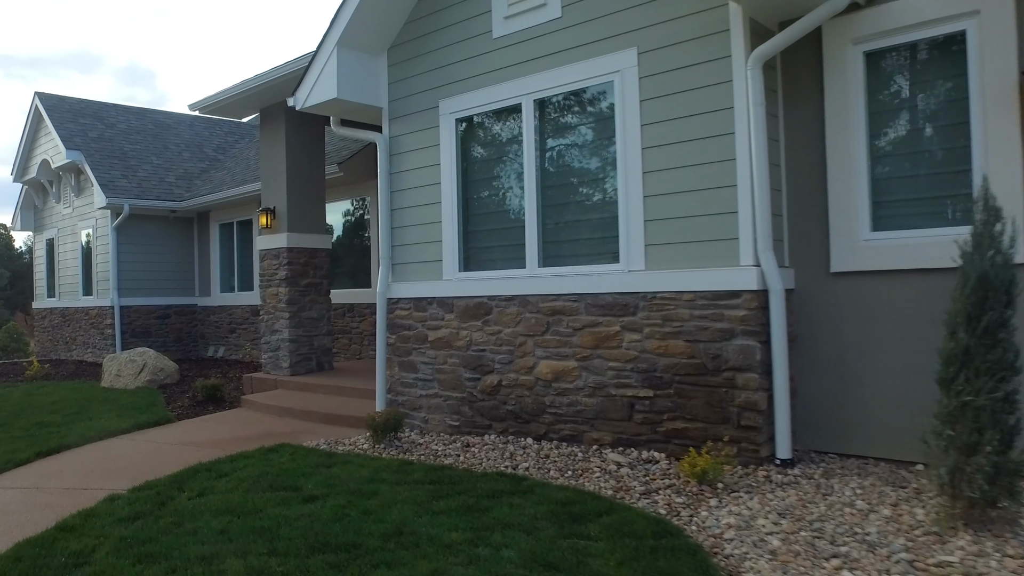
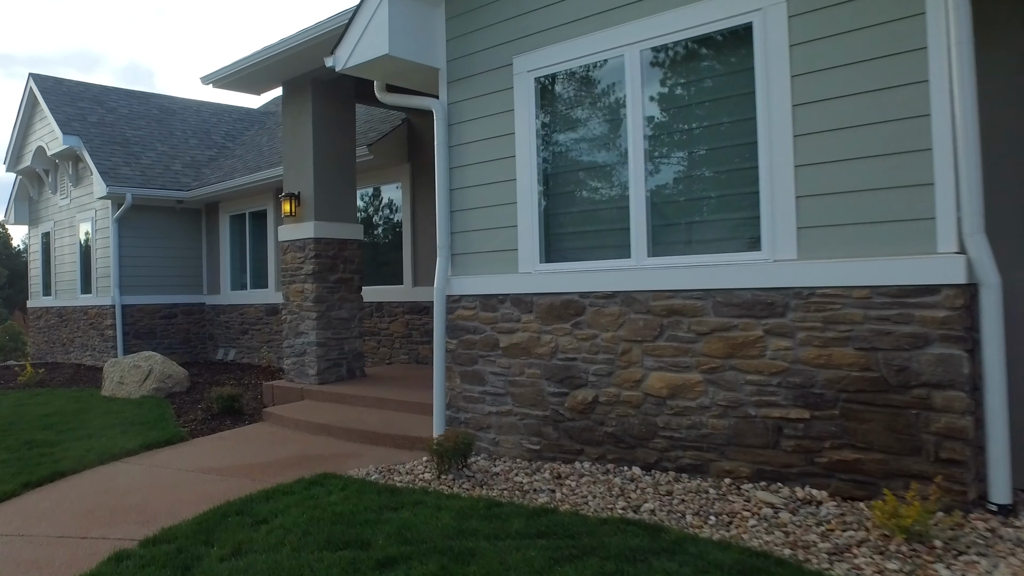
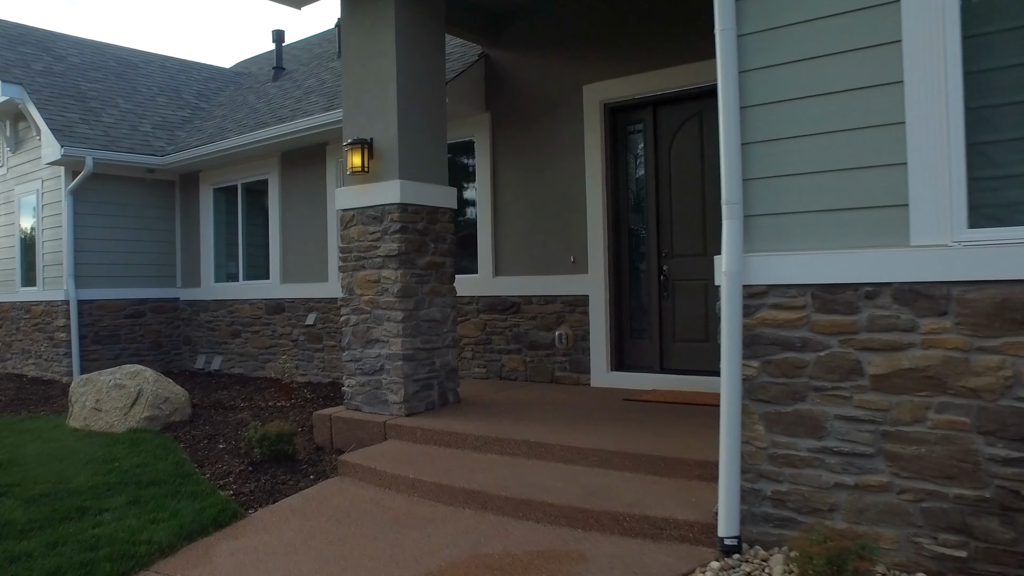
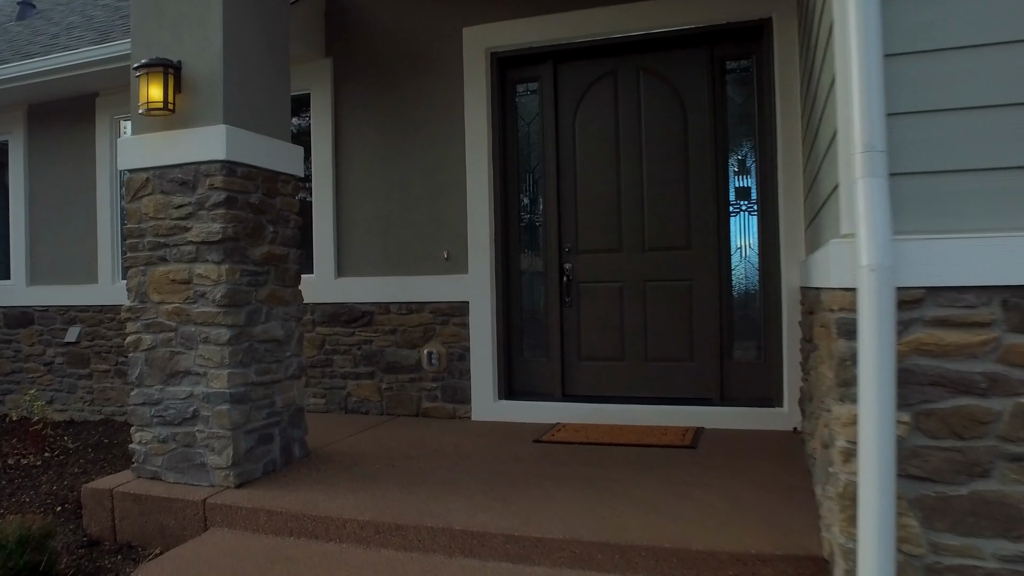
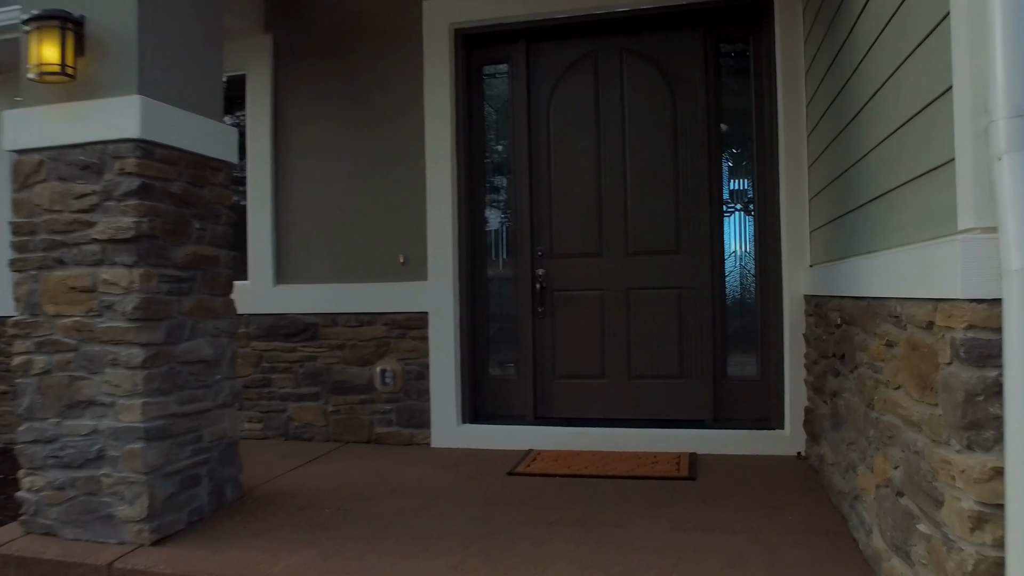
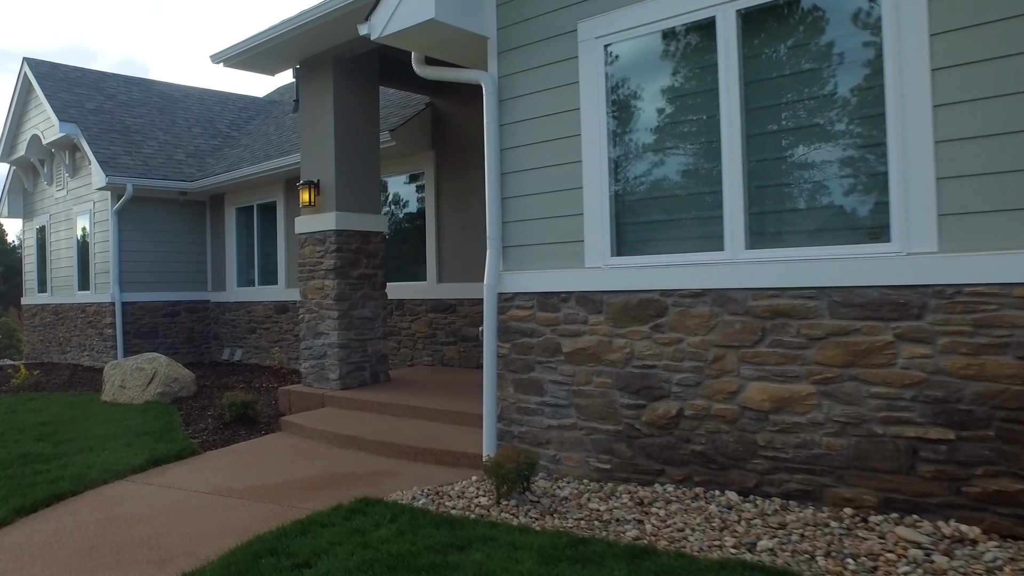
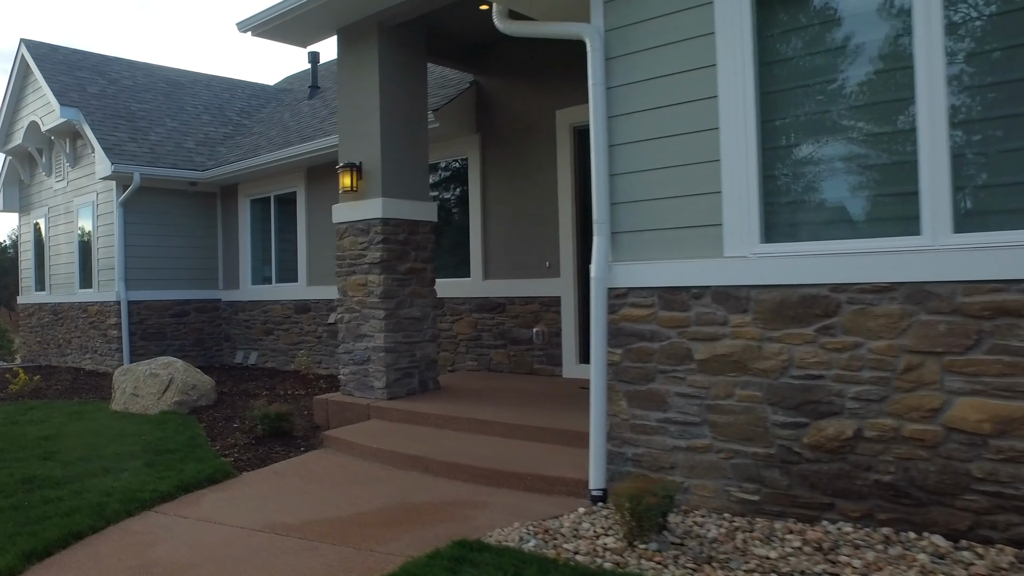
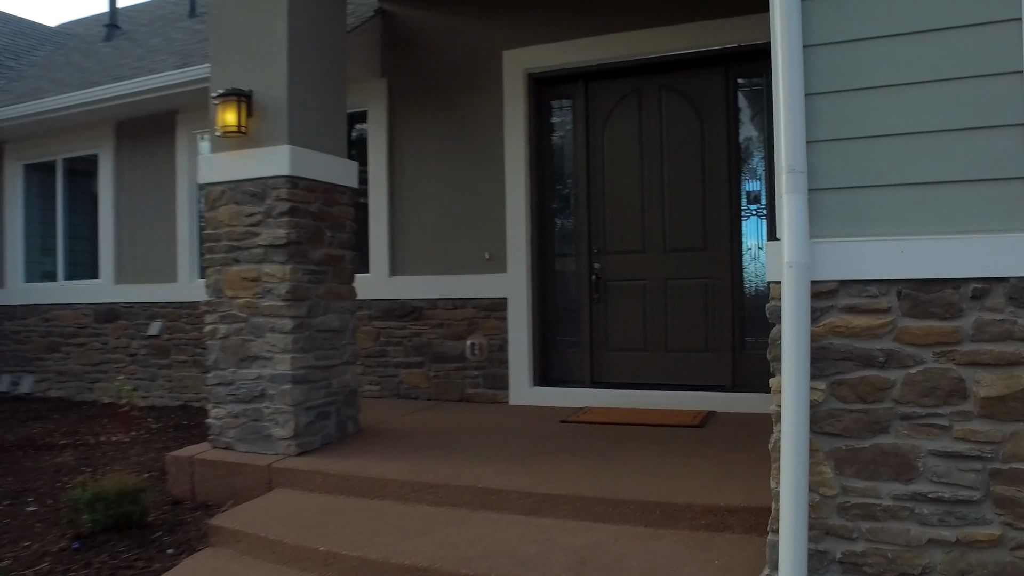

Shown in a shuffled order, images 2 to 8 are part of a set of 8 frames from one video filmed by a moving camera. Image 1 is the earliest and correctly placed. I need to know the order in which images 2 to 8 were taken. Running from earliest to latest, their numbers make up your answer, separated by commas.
2, 6, 7, 3, 8, 4, 5
